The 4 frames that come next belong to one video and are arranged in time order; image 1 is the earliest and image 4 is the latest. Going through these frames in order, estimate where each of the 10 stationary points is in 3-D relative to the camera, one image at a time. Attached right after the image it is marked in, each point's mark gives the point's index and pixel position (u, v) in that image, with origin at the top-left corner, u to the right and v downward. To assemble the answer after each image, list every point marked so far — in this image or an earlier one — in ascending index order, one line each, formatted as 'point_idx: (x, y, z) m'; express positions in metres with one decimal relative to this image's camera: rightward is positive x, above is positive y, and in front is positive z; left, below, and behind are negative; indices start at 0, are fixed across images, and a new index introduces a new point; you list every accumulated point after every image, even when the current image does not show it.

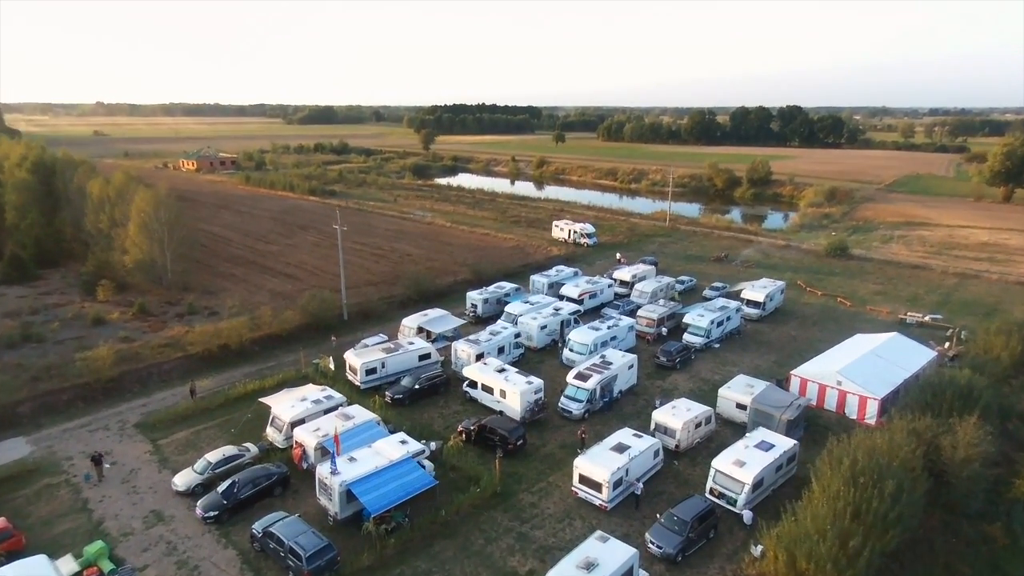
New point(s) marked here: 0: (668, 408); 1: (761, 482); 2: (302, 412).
0: (+5.0, -3.8, +19.8) m
1: (+6.5, -5.1, +16.4) m
2: (-6.5, -3.8, +19.3) m
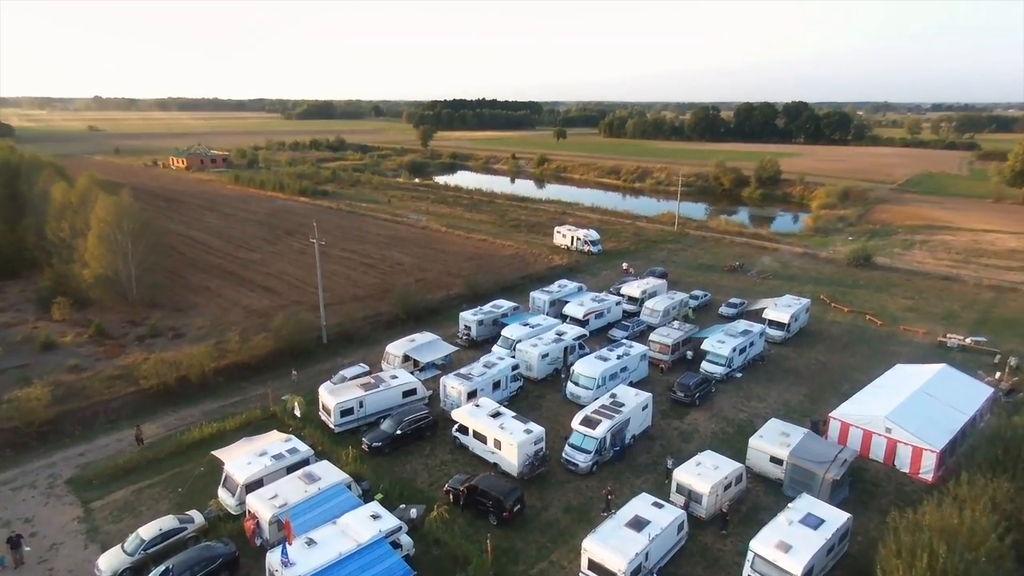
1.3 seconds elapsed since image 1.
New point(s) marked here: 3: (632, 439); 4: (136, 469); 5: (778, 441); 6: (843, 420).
0: (+4.8, -4.8, +16.8) m
1: (+6.4, -6.1, +13.4) m
2: (-6.6, -4.8, +16.3) m
3: (+3.8, -4.8, +19.8) m
4: (-11.0, -5.3, +18.2) m
5: (+7.7, -4.4, +18.1) m
6: (+10.3, -4.1, +19.5) m
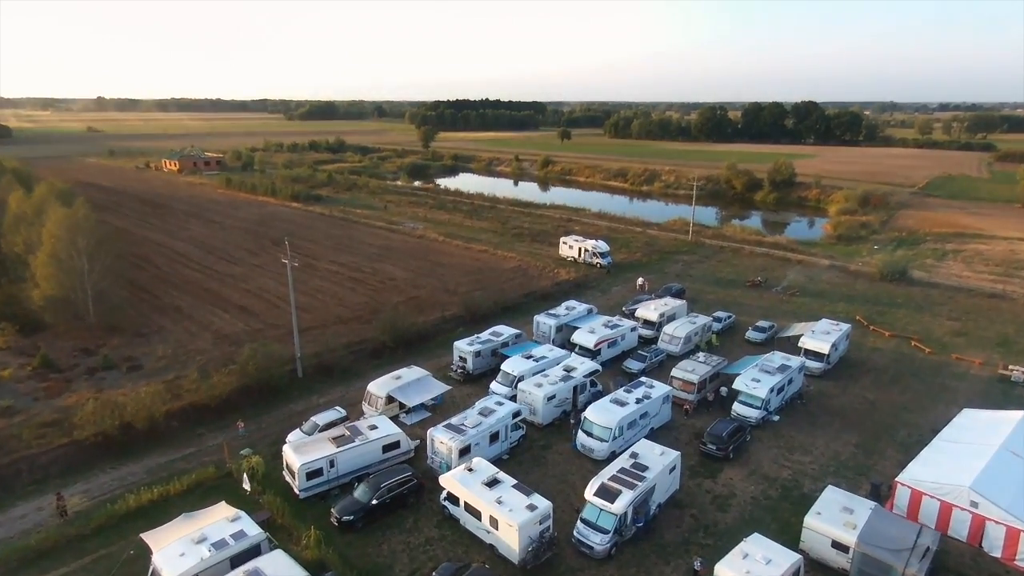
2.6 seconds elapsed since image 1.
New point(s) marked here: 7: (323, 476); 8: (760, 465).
0: (+4.8, -5.8, +13.3) m
1: (+6.4, -7.1, +10.0) m
2: (-6.6, -5.8, +12.9) m
3: (+3.8, -5.8, +16.4) m
4: (-11.0, -6.3, +14.9) m
5: (+7.7, -5.4, +14.6) m
6: (+10.4, -5.2, +16.1) m
7: (-5.1, -5.1, +16.9) m
8: (+7.5, -5.4, +18.9) m
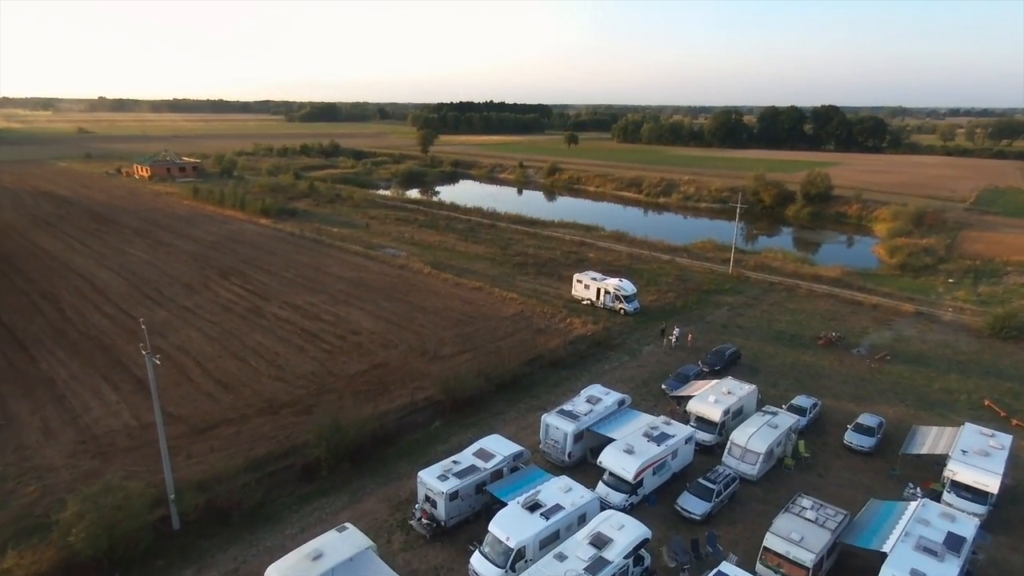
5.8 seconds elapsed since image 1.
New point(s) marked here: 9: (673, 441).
0: (+4.6, -8.3, +4.7) m
1: (+6.2, -9.6, +1.3) m
2: (-6.8, -8.2, +4.3) m
3: (+3.6, -8.3, +7.7) m
4: (-11.2, -8.7, +6.3) m
5: (+7.5, -8.0, +5.9) m
6: (+10.2, -7.7, +7.4) m
7: (-5.3, -7.6, +8.3) m
8: (+7.3, -7.9, +10.2) m
9: (+4.4, -4.3, +17.3) m
